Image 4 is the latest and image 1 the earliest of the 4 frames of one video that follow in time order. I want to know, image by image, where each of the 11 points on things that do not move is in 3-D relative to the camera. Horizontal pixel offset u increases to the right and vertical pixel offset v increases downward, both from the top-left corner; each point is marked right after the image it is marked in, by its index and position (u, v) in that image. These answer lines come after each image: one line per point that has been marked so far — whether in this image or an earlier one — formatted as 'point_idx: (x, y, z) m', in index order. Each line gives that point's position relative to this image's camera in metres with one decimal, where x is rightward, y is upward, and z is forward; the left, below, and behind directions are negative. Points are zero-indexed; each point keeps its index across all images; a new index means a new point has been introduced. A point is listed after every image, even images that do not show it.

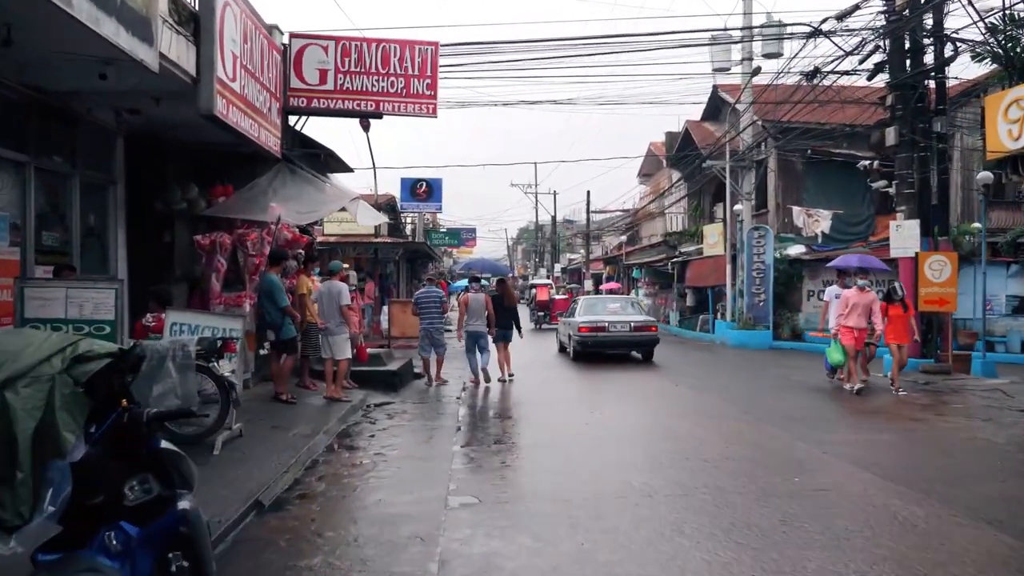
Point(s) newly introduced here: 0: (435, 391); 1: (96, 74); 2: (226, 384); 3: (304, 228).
0: (-1.2, -1.6, +13.4) m
1: (-4.1, +2.1, +8.3) m
2: (-2.5, -0.8, +7.4) m
3: (-3.4, +1.0, +13.5) m
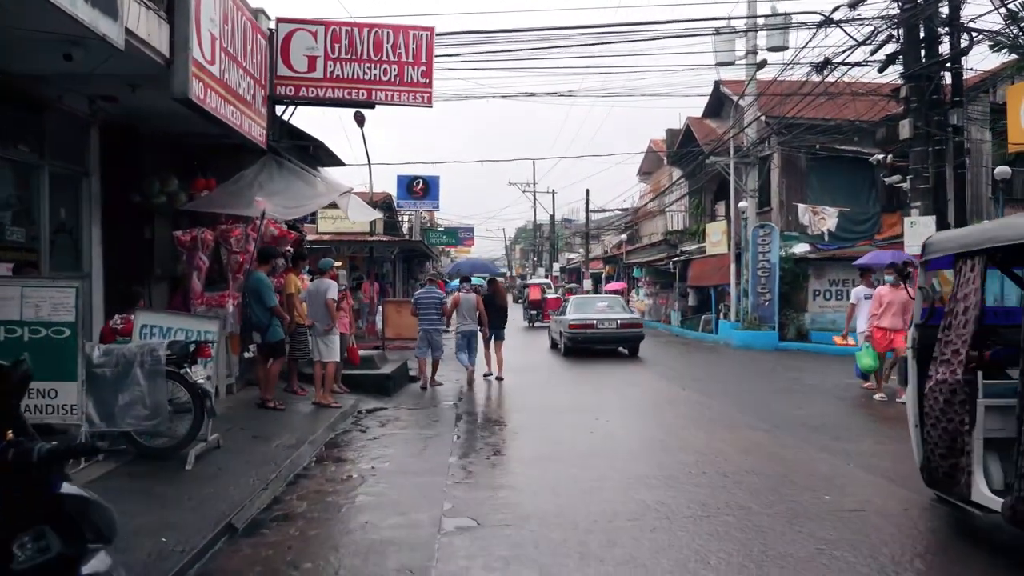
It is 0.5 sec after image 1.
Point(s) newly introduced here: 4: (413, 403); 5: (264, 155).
0: (-1.2, -1.6, +12.7) m
1: (-4.0, +2.1, +7.6) m
2: (-2.5, -0.8, +6.8) m
3: (-3.4, +1.0, +12.9) m
4: (-1.4, -1.6, +11.7) m
5: (-3.4, +1.8, +11.5) m
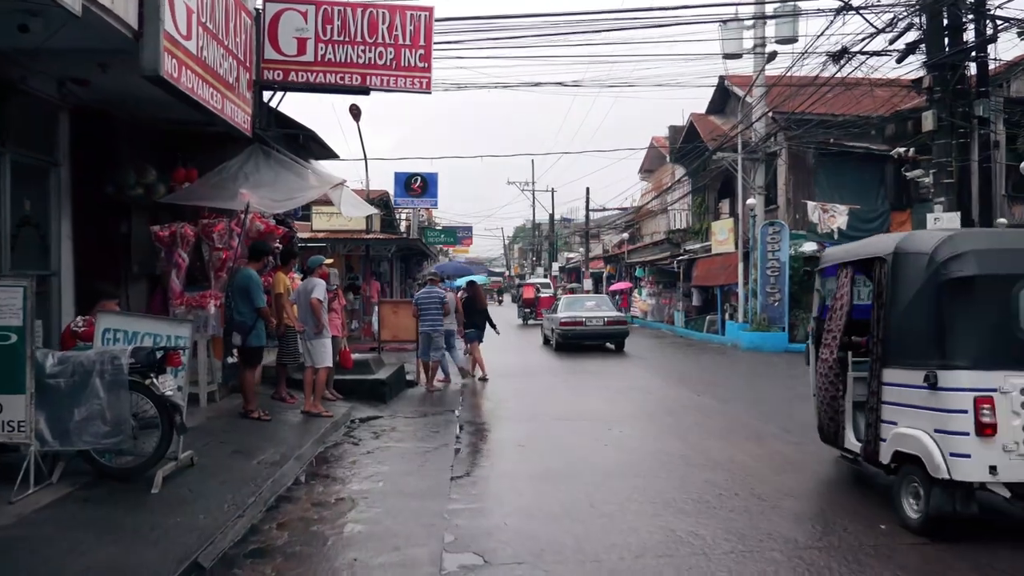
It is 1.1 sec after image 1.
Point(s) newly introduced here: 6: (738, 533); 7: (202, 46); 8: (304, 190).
0: (-1.2, -1.6, +12.0) m
1: (-4.0, +2.1, +6.8) m
2: (-2.4, -0.8, +6.0) m
3: (-3.3, +1.0, +12.1) m
4: (-1.3, -1.6, +10.9) m
5: (-3.3, +1.8, +10.7) m
6: (+1.4, -1.5, +5.4) m
7: (-2.9, +2.3, +8.1) m
8: (-2.5, +1.2, +10.2) m
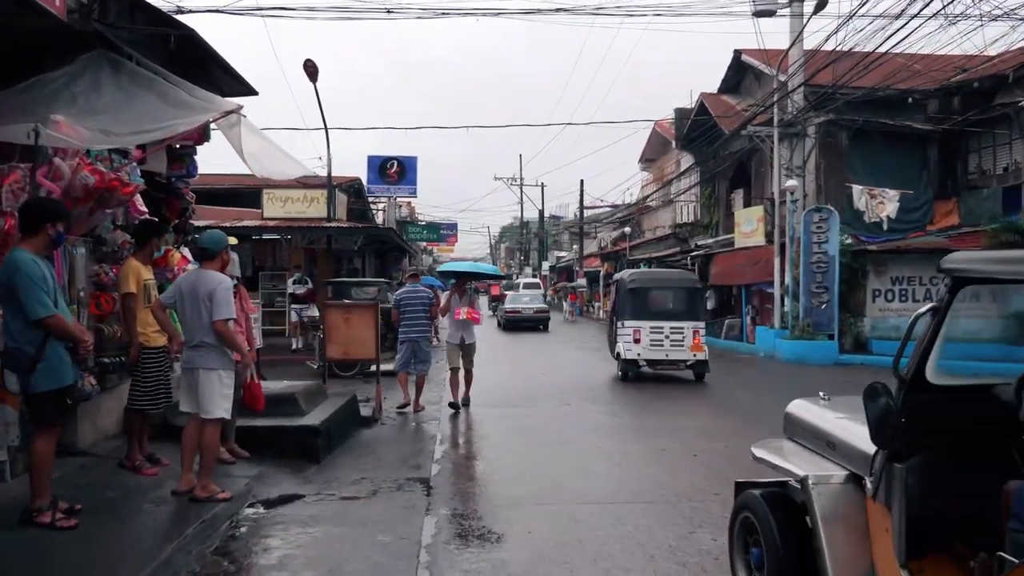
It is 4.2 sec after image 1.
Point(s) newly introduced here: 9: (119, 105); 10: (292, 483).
0: (-1.1, -1.6, +7.9) m
1: (-3.9, +2.1, +2.7) m
2: (-2.3, -0.8, +1.9) m
3: (-3.3, +1.0, +7.9) m
4: (-1.3, -1.6, +6.8) m
5: (-3.3, +1.8, +6.6) m
6: (+1.6, -1.5, +1.3) m
7: (-2.9, +2.3, +4.0) m
8: (-2.5, +1.2, +6.1) m
9: (-2.9, +1.3, +6.1) m
10: (-1.8, -1.5, +6.7) m
